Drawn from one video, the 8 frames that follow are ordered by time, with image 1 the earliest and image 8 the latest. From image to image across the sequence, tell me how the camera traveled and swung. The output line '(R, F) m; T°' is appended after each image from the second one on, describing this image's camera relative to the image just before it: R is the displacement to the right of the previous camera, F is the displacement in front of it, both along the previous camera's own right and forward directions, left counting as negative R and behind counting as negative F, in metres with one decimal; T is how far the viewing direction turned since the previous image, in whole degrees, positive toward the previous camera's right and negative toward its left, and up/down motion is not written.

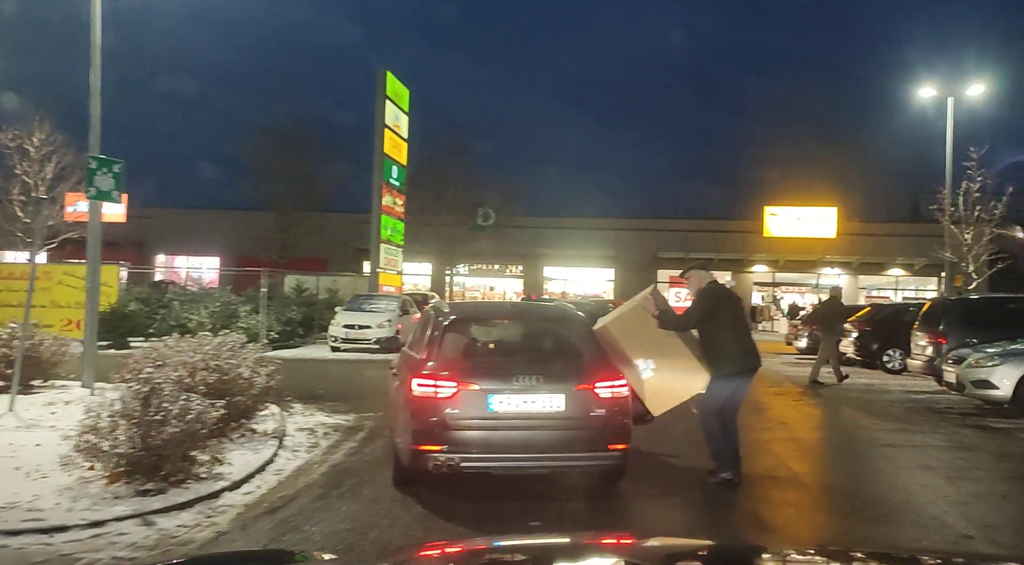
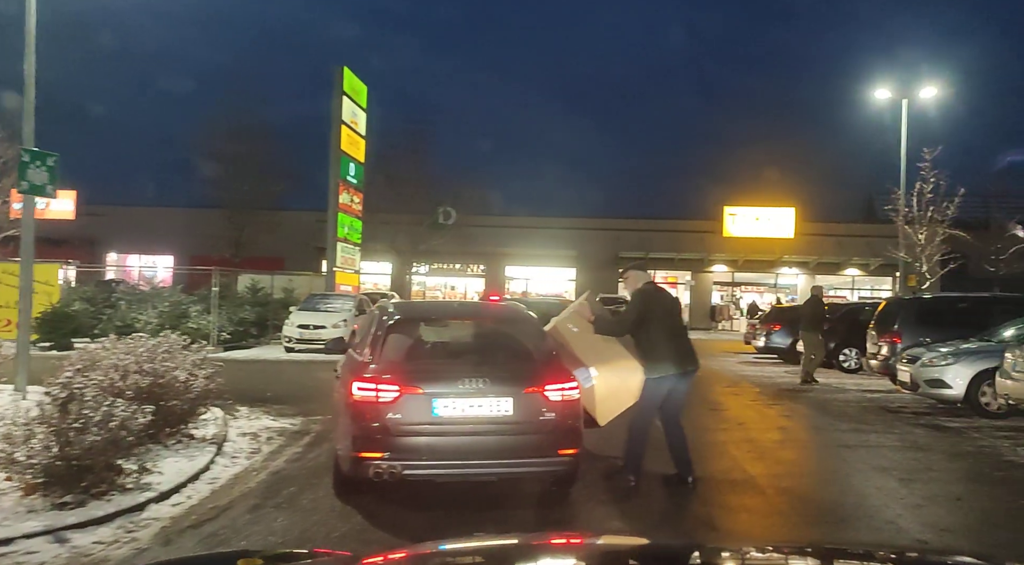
(+0.2, +0.3) m; +3°
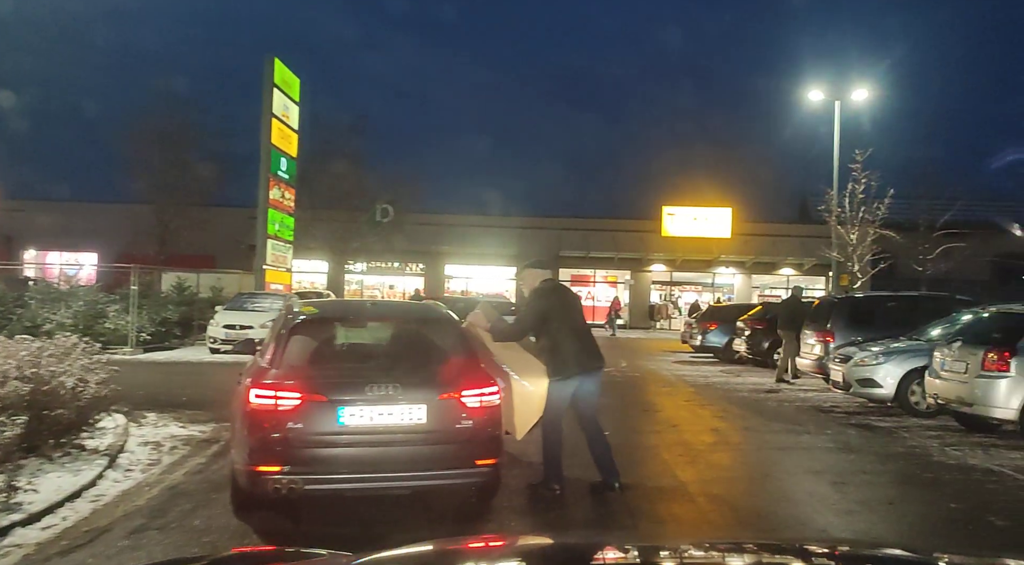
(+0.2, +0.5) m; +4°
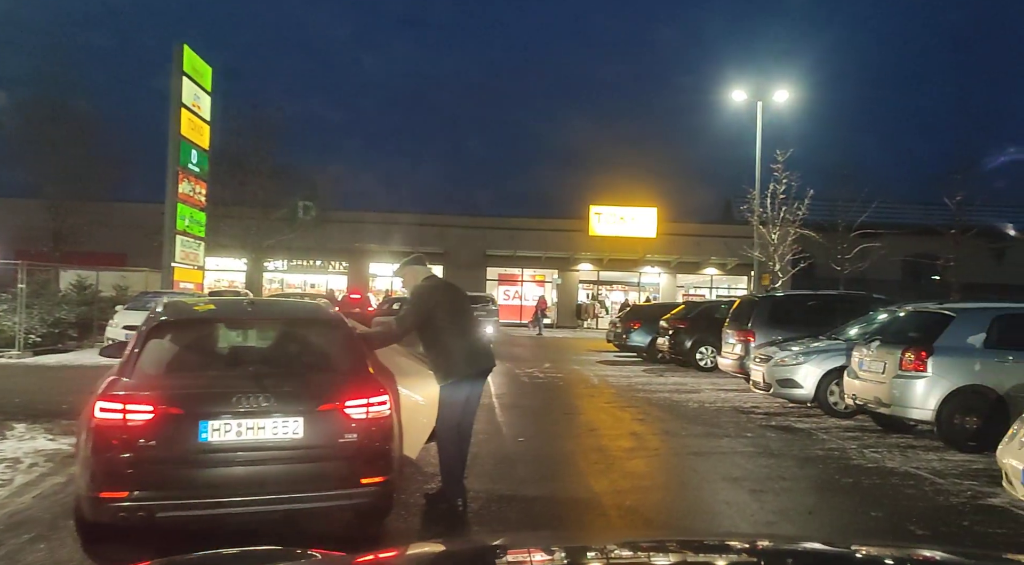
(+0.3, +0.6) m; +5°
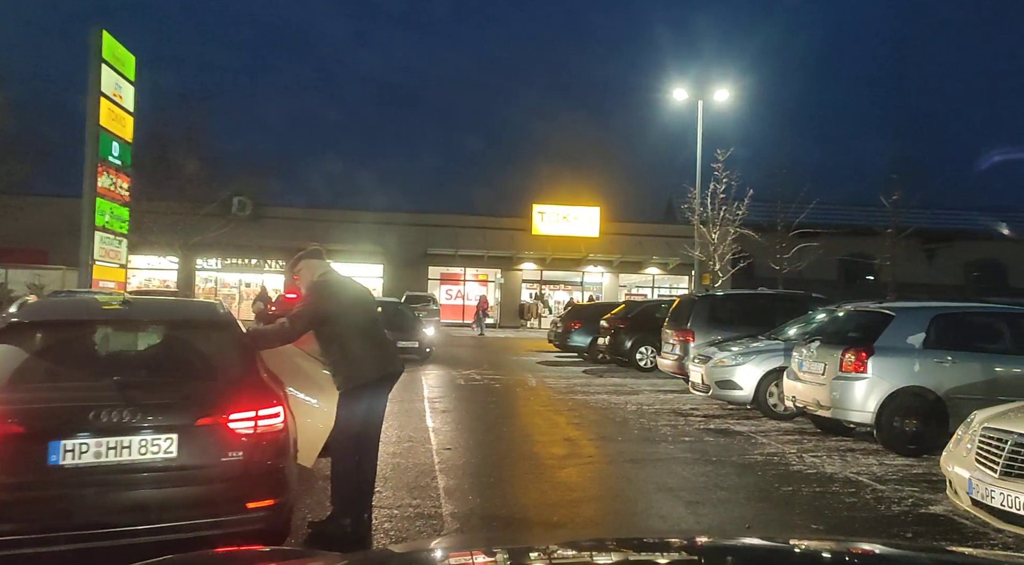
(+0.2, +0.6) m; +4°
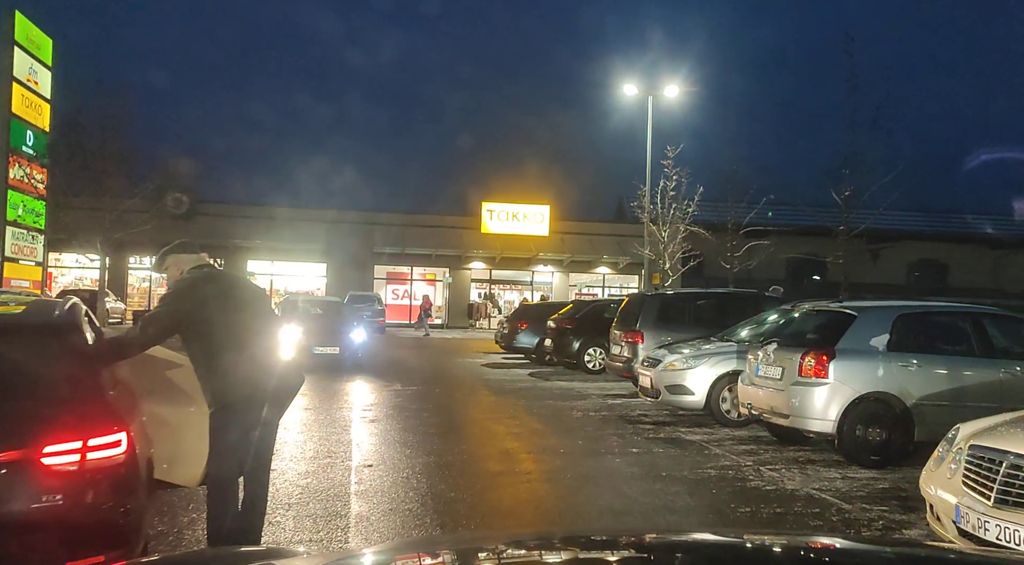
(+0.2, +0.9) m; +4°
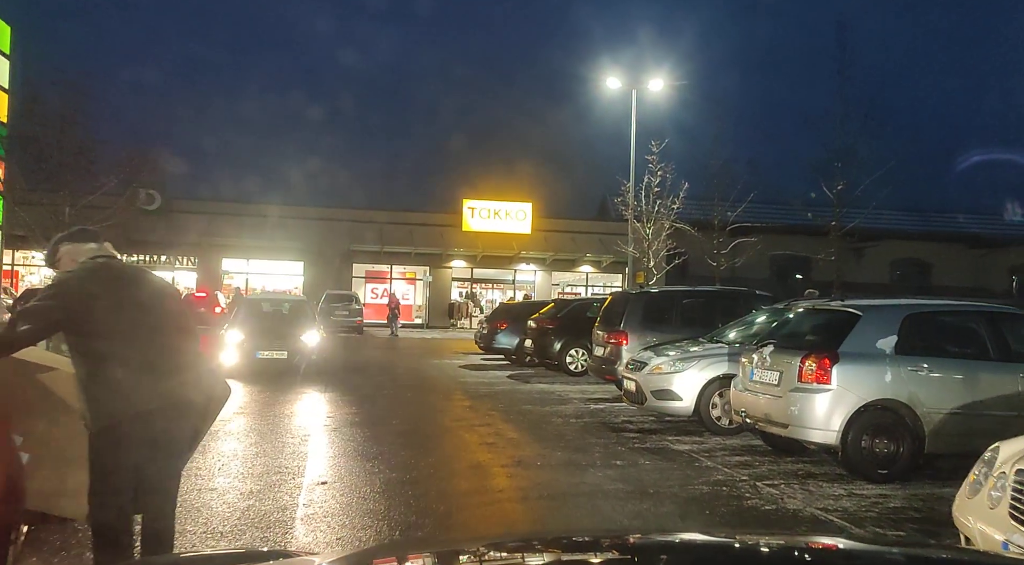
(+0.1, +0.8) m; +1°
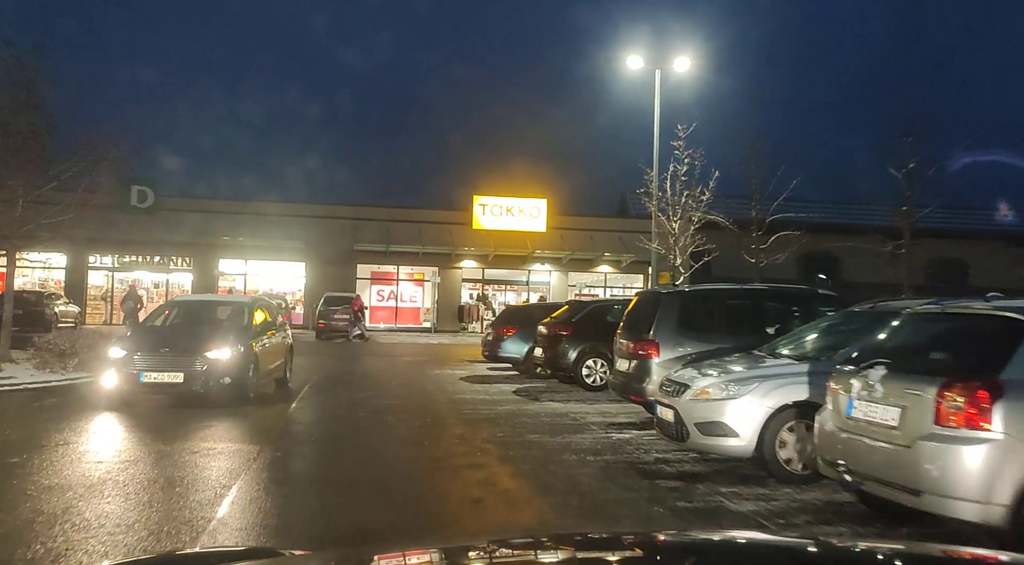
(+0.2, +2.4) m; -1°
